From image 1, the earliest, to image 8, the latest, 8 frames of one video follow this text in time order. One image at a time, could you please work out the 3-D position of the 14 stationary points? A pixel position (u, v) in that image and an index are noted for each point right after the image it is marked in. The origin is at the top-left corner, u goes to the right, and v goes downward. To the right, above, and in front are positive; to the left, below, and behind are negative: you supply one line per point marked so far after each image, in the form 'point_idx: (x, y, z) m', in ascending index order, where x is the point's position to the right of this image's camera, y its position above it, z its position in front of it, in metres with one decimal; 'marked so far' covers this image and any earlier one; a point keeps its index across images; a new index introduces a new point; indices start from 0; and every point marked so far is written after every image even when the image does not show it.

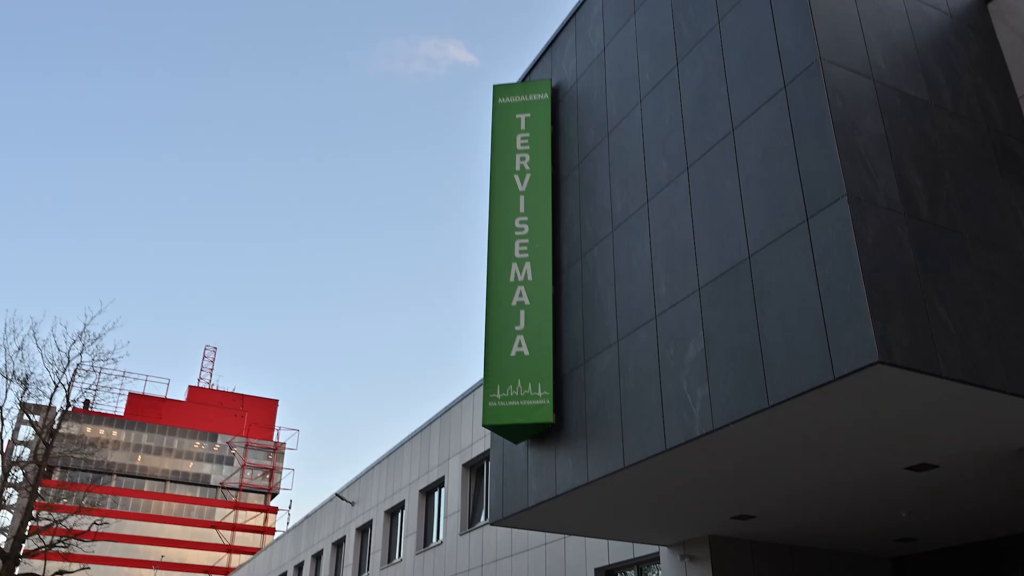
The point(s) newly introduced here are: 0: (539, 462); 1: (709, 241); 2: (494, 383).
0: (+0.4, -2.5, +11.6) m
1: (+2.1, +0.5, +9.0) m
2: (-0.3, -1.3, +11.7) m
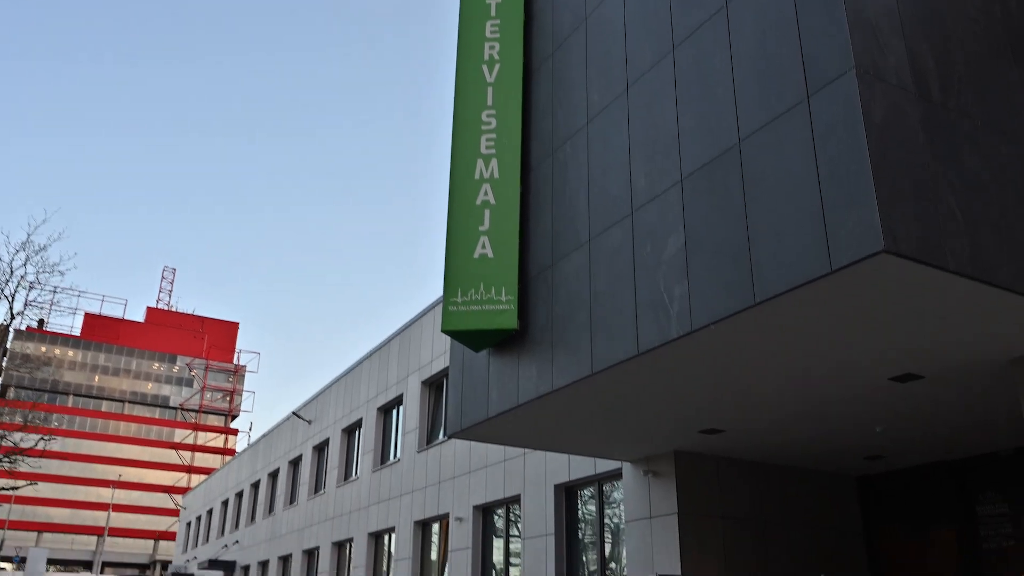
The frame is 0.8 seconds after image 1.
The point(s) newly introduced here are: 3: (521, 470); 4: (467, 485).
0: (-0.2, -1.1, +11.0) m
1: (+1.8, +1.6, +8.2) m
2: (-0.8, 0.0, +10.9) m
3: (+0.2, -3.6, +16.4) m
4: (-1.0, -4.4, +18.5) m
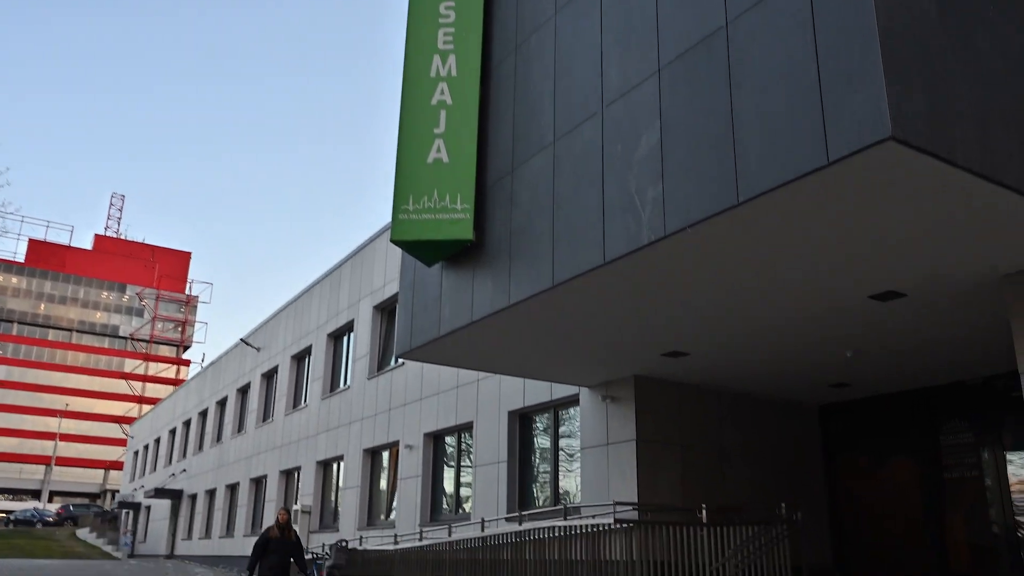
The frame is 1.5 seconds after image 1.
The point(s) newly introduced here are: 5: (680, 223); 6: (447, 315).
0: (-0.7, 0.0, +10.2) m
1: (+1.4, +2.5, +7.3) m
2: (-1.3, +1.2, +10.0) m
3: (-0.7, -2.1, +15.8) m
4: (-2.0, -2.7, +17.9) m
5: (+1.4, +0.5, +6.8) m
6: (-0.8, -0.3, +10.2) m
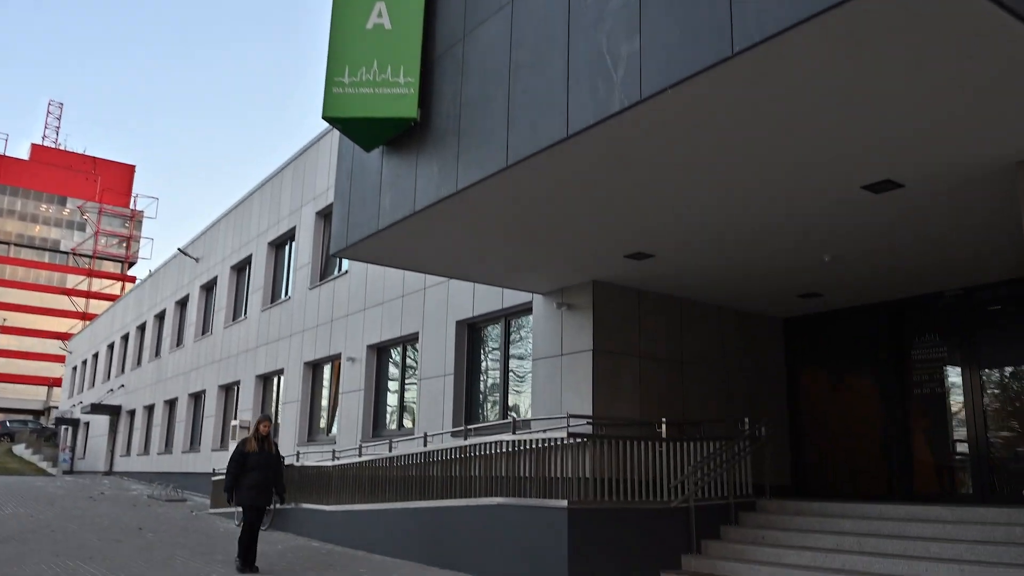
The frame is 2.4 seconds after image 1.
0: (-1.3, +1.3, +9.0) m
1: (+1.1, +3.4, +6.0) m
2: (-1.8, +2.4, +8.7) m
3: (-1.6, -0.3, +14.8) m
4: (-3.1, -0.7, +16.8) m
5: (+1.0, +1.4, +5.7) m
6: (-1.4, +0.9, +9.1) m
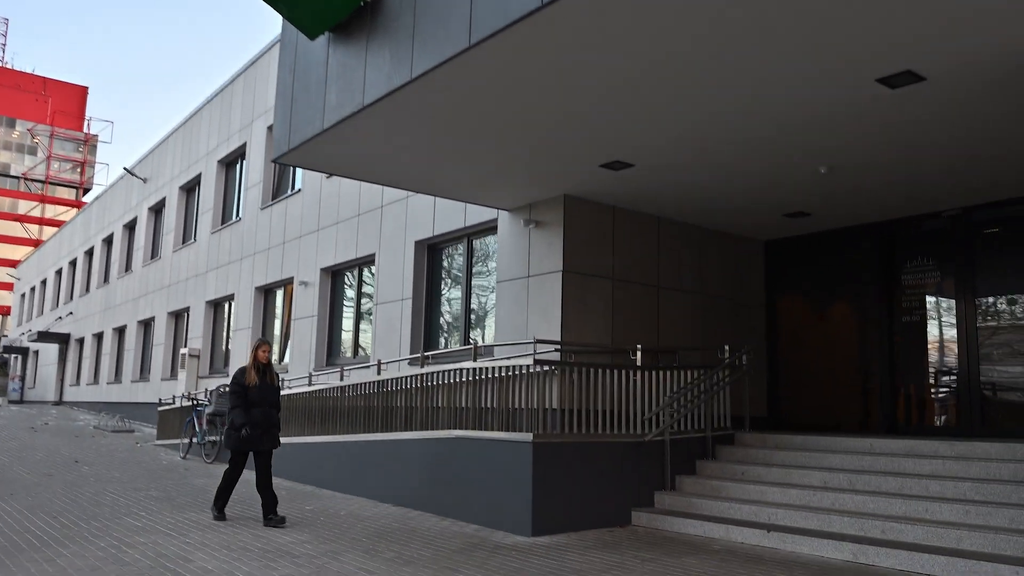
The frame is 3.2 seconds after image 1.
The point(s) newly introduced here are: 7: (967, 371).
0: (-1.6, +2.1, +7.9) m
1: (+0.9, +4.0, +4.8) m
2: (-2.1, +3.2, +7.4) m
3: (-2.2, +1.1, +13.8) m
4: (-3.7, +0.8, +15.7) m
5: (+0.8, +2.0, +4.7) m
6: (-1.7, +1.8, +7.9) m
7: (+5.3, -1.0, +9.6) m
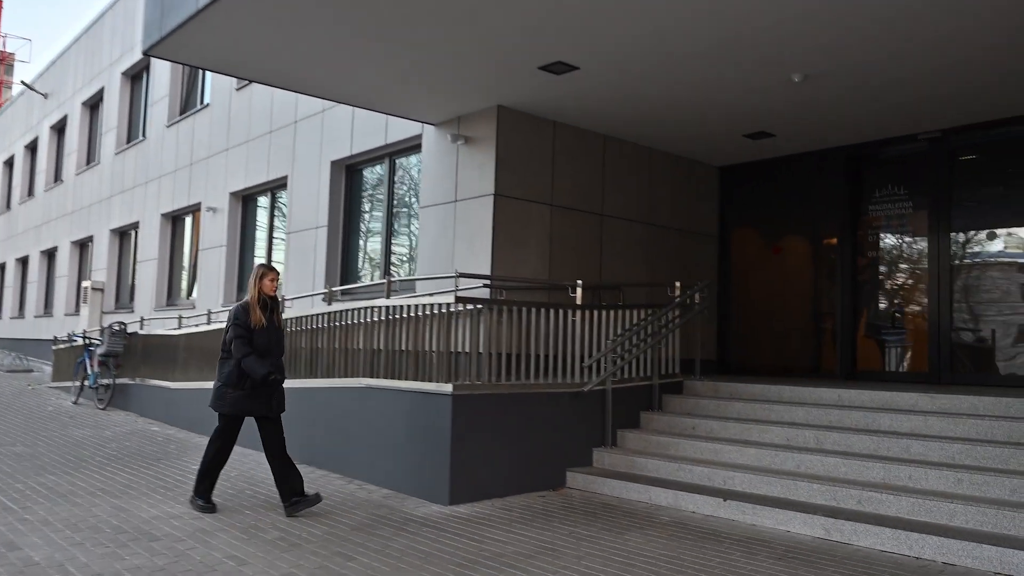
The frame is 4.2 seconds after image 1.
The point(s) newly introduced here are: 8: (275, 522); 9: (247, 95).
0: (-2.3, +2.8, +6.3) m
1: (+0.5, +4.3, +3.3) m
2: (-2.7, +3.8, +5.8) m
3: (-3.3, +2.1, +12.2) m
4: (-4.9, +2.1, +14.1) m
5: (+0.4, +2.4, +3.3) m
6: (-2.4, +2.4, +6.4) m
7: (+4.5, -0.3, +8.7) m
8: (-1.6, -1.6, +5.7) m
9: (-4.5, +3.3, +14.0) m
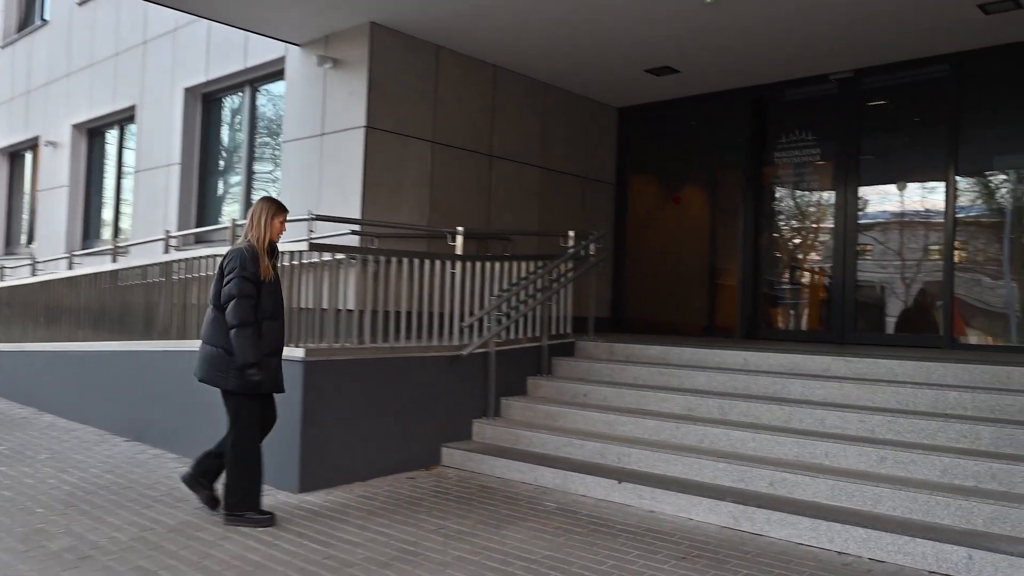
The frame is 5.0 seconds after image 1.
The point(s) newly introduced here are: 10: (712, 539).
0: (-3.1, +3.1, +4.9) m
1: (0.0, +4.5, +2.1) m
2: (-3.5, +4.1, +4.2) m
3: (-4.8, +2.8, +10.6) m
4: (-6.7, +2.9, +12.3) m
5: (-0.1, +2.5, +2.2) m
6: (-3.2, +2.8, +5.0) m
7: (+3.3, +0.2, +8.2) m
8: (-2.4, -1.3, +4.6) m
9: (-6.2, +4.1, +12.1) m
10: (+1.0, -1.3, +4.2) m
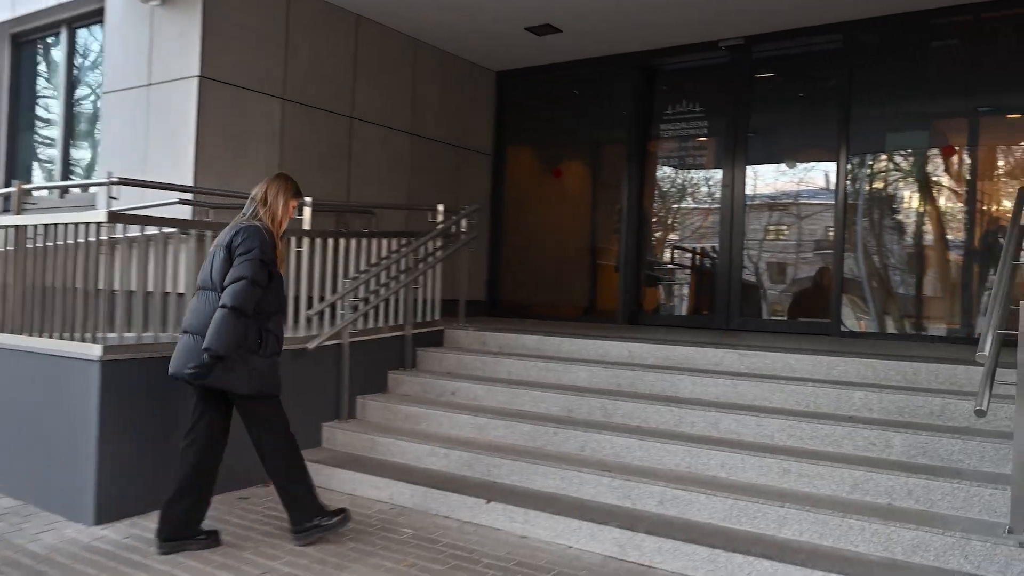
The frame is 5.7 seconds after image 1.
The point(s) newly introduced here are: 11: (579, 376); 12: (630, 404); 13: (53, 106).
0: (-3.8, +3.2, +3.5) m
1: (-0.3, +4.5, +1.2) m
2: (-4.0, +4.2, +2.7) m
3: (-6.3, +3.1, +8.9) m
4: (-8.4, +3.2, +10.3) m
5: (-0.5, +2.5, +1.3) m
6: (-3.9, +2.9, +3.6) m
7: (+2.1, +0.4, +7.8) m
8: (-3.1, -1.2, +3.4) m
9: (-7.9, +4.4, +10.2) m
10: (+0.4, -1.2, +3.6) m
11: (+0.4, -0.6, +5.3) m
12: (+0.7, -0.7, +4.7) m
13: (-4.5, +1.8, +8.0) m
